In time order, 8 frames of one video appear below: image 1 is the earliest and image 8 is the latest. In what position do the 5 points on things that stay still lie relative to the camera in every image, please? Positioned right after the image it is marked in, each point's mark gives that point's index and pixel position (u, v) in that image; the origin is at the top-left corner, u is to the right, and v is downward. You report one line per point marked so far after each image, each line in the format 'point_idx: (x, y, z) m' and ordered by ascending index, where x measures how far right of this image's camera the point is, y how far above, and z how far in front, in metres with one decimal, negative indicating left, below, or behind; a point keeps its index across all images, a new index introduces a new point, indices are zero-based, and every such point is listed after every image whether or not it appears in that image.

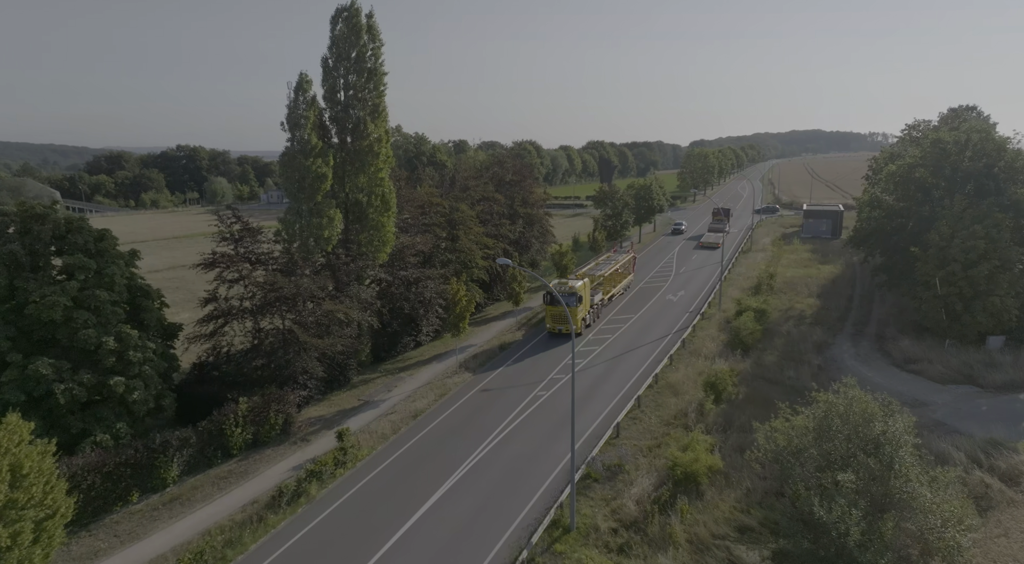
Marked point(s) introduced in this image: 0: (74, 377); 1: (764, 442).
0: (-13.4, -2.9, +20.0) m
1: (+7.5, -4.7, +19.2) m
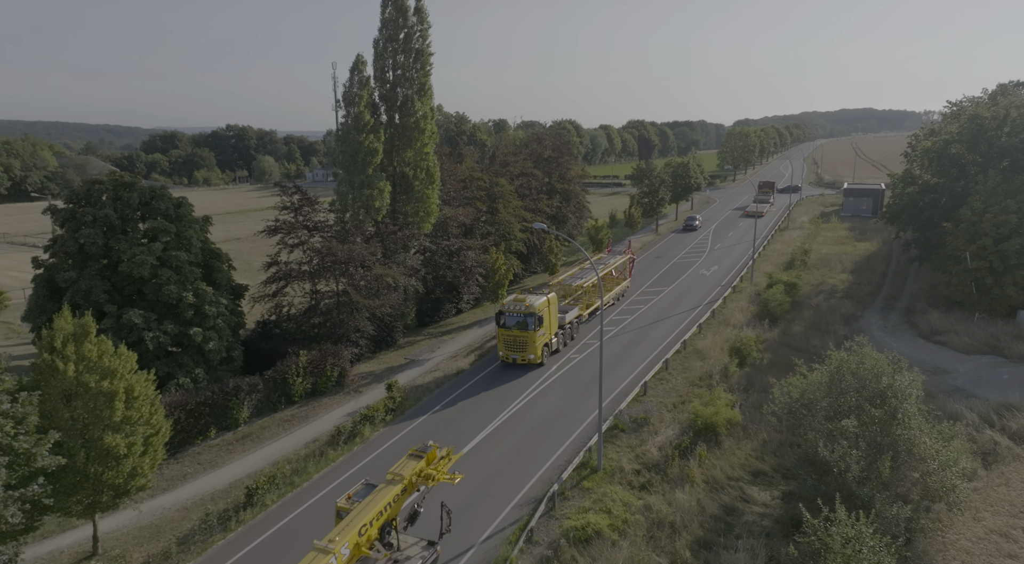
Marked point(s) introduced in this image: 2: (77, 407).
0: (-12.3, -1.5, +22.6) m
1: (+8.6, -3.6, +20.7) m
2: (-9.9, -2.9, +14.9) m
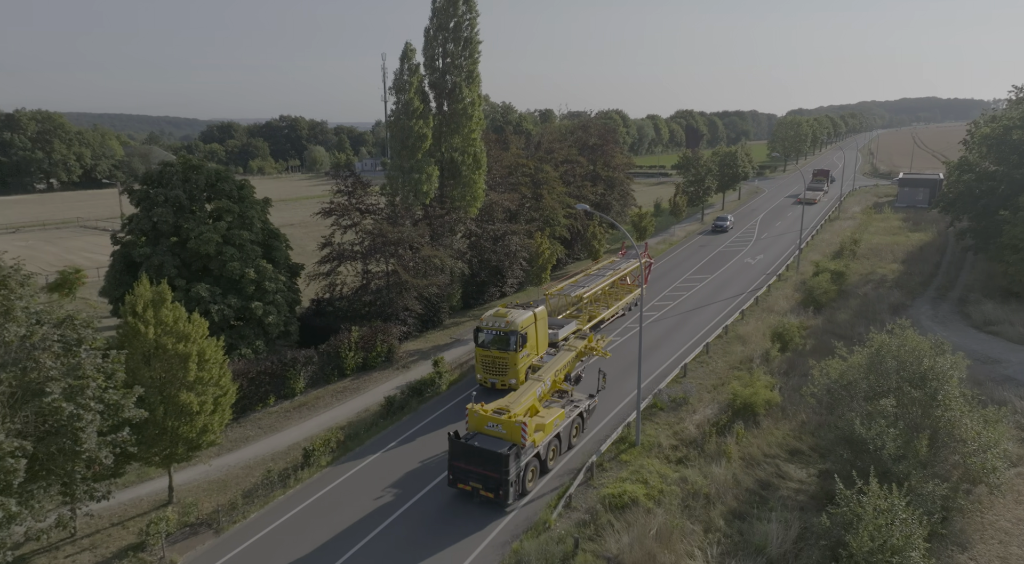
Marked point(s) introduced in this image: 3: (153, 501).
0: (-10.7, -0.7, +24.2) m
1: (+9.9, -3.0, +20.9) m
2: (-8.9, -2.1, +16.4) m
3: (-9.8, -6.0, +17.8) m
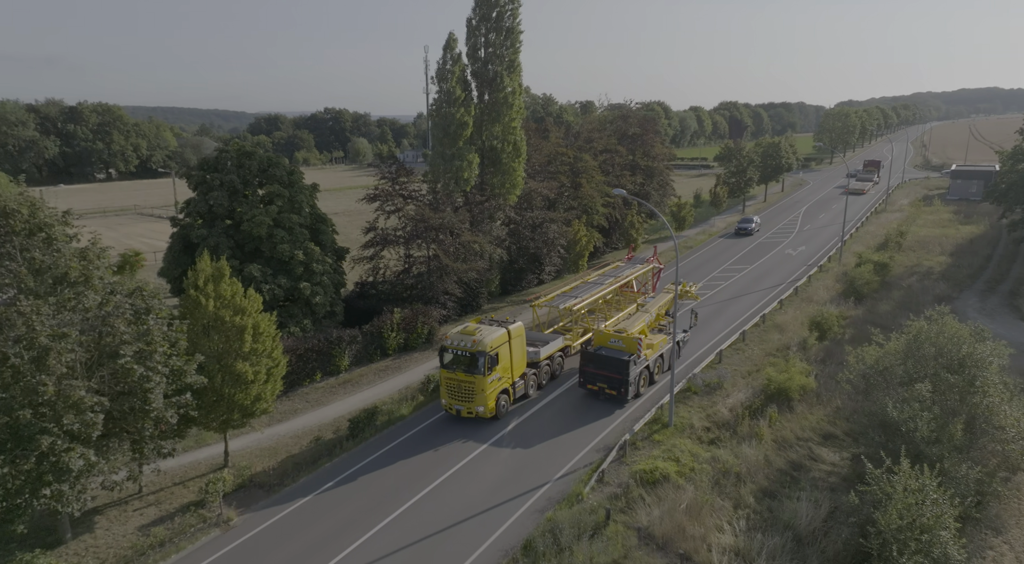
0: (-9.3, +0.1, +25.4) m
1: (+11.1, -2.6, +21.0) m
2: (-8.0, -1.5, +17.5) m
3: (-8.8, -5.4, +19.1) m
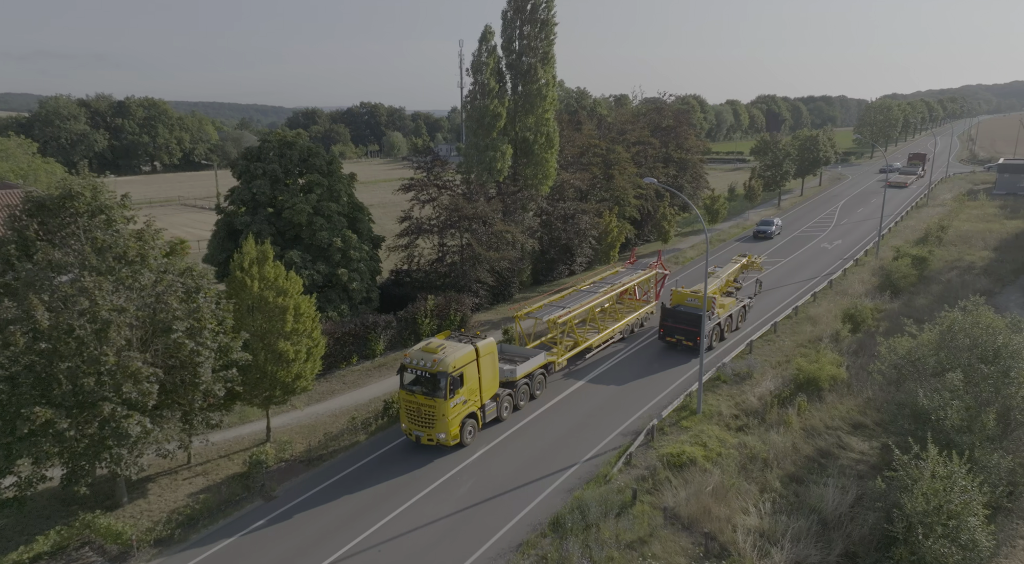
0: (-8.0, +0.6, +26.3) m
1: (+12.1, -2.2, +20.9) m
2: (-7.1, -1.0, +18.4) m
3: (-7.9, -4.8, +20.0) m
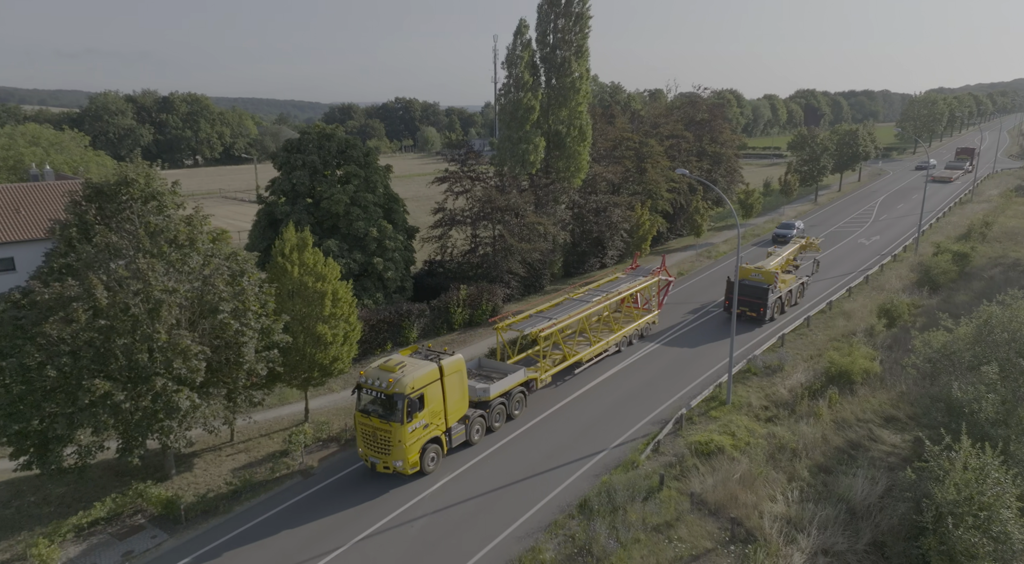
0: (-6.7, +1.1, +27.0) m
1: (+13.0, -2.0, +20.7) m
2: (-6.2, -0.6, +19.1) m
3: (-7.0, -4.4, +20.8) m
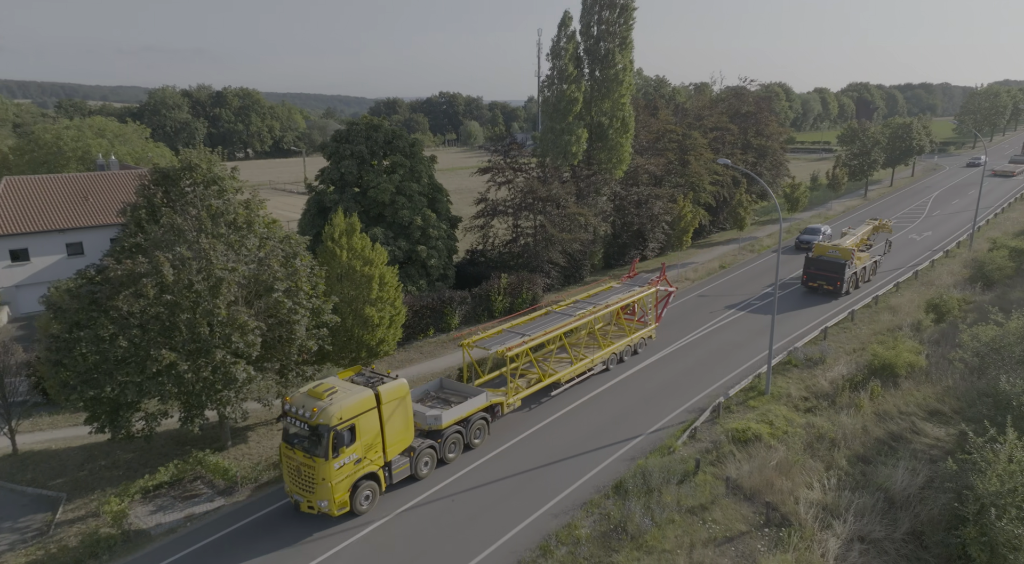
0: (-5.0, +1.7, +27.9) m
1: (+14.3, -1.8, +20.3) m
2: (-5.0, -0.1, +19.9) m
3: (-5.7, -3.9, +21.6) m
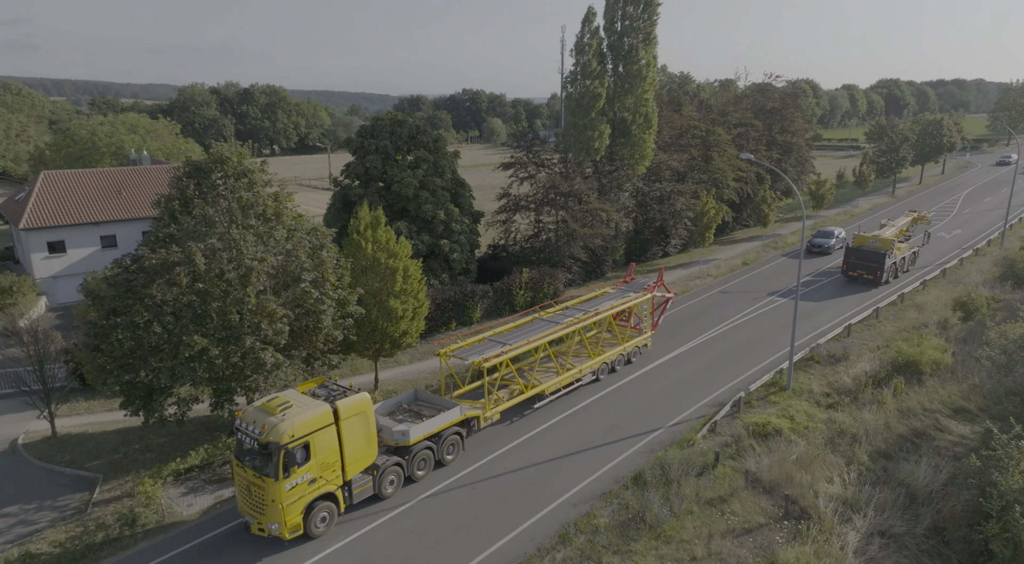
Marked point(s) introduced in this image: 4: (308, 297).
0: (-4.0, +2.0, +28.2) m
1: (+15.0, -1.7, +20.1) m
2: (-4.3, +0.2, +20.3) m
3: (-5.1, -3.6, +22.1) m
4: (-5.4, -0.4, +17.2) m
